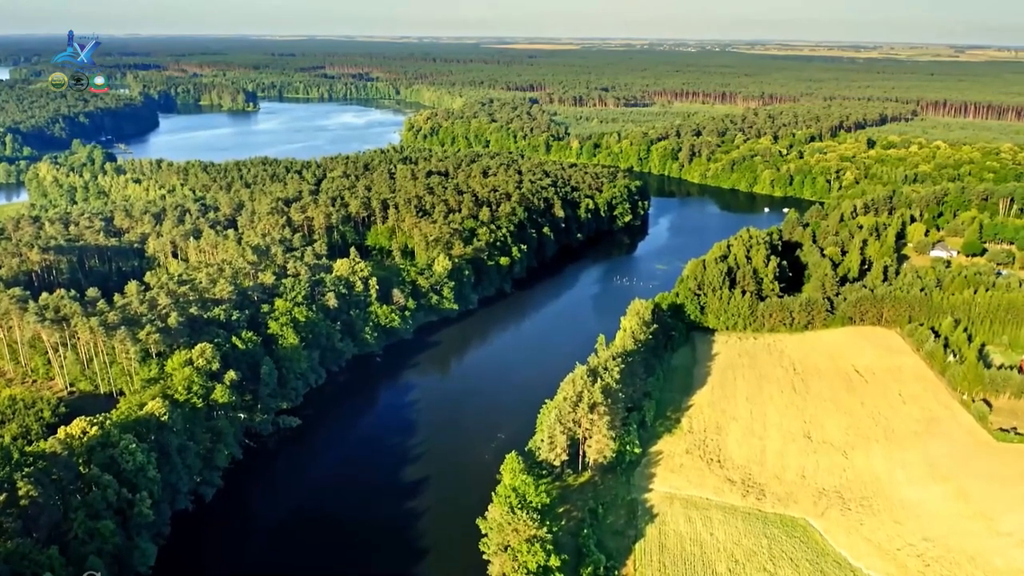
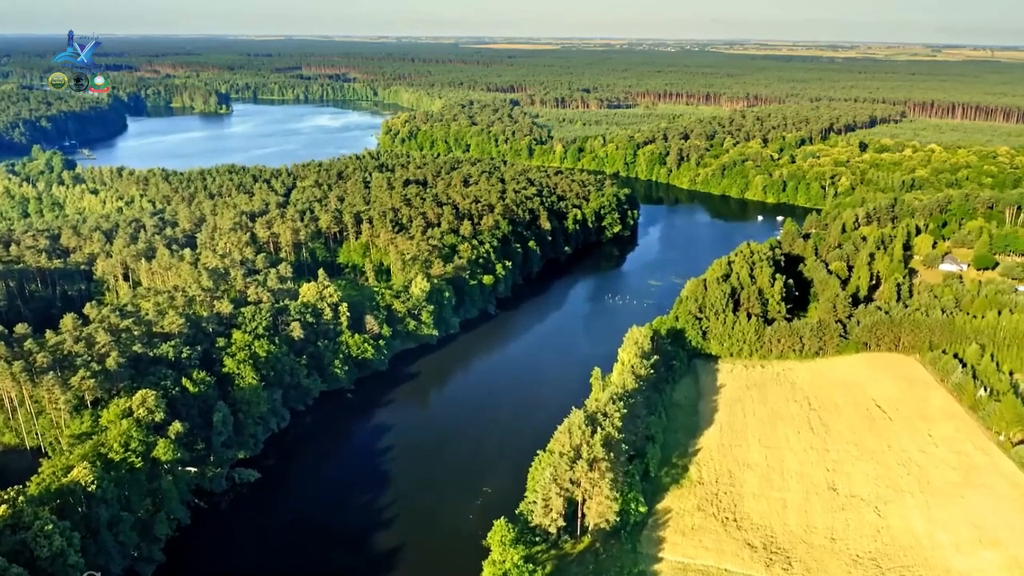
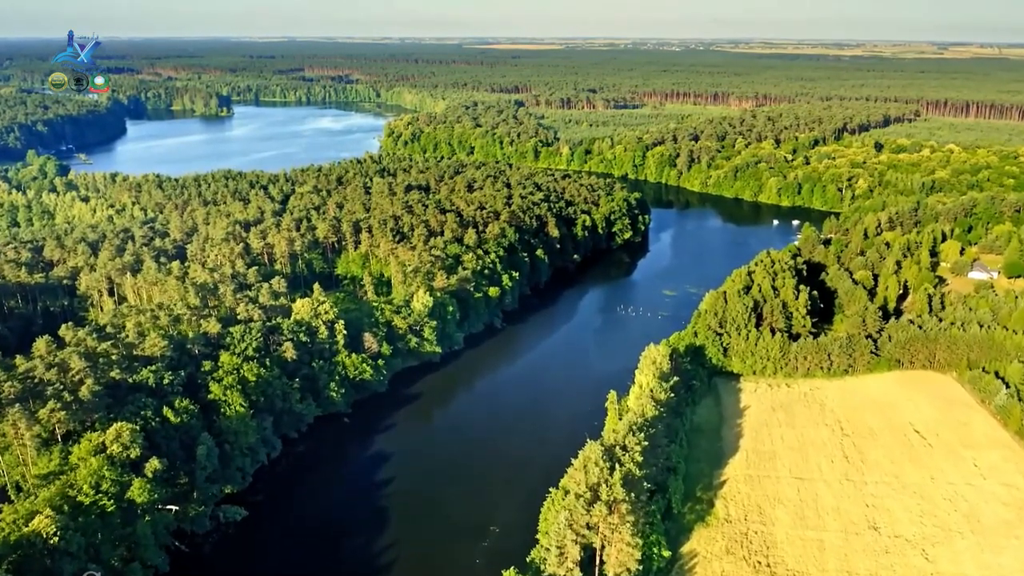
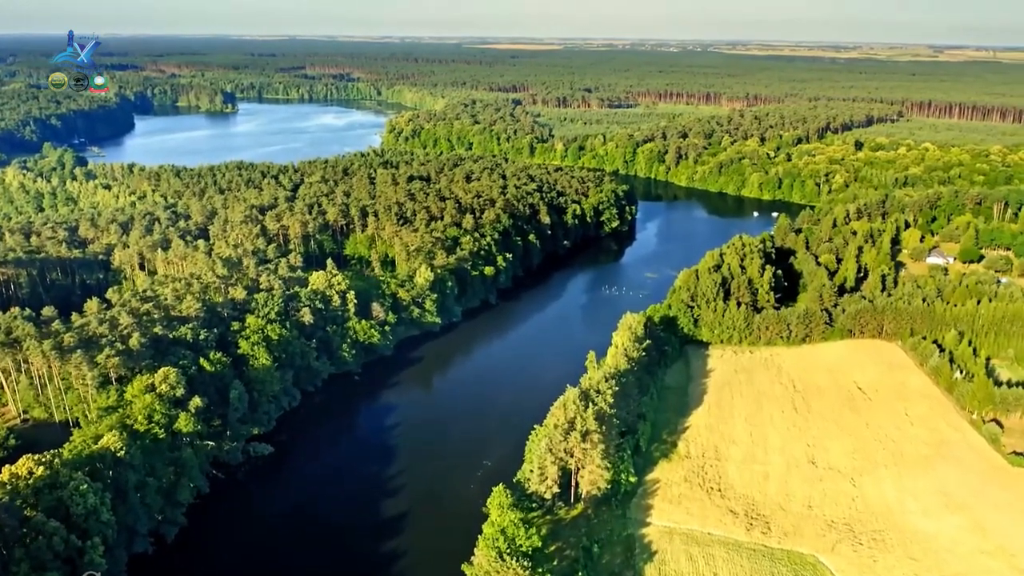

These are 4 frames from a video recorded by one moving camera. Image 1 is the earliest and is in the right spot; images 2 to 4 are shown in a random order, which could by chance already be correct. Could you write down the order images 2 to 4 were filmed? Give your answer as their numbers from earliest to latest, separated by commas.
4, 2, 3
